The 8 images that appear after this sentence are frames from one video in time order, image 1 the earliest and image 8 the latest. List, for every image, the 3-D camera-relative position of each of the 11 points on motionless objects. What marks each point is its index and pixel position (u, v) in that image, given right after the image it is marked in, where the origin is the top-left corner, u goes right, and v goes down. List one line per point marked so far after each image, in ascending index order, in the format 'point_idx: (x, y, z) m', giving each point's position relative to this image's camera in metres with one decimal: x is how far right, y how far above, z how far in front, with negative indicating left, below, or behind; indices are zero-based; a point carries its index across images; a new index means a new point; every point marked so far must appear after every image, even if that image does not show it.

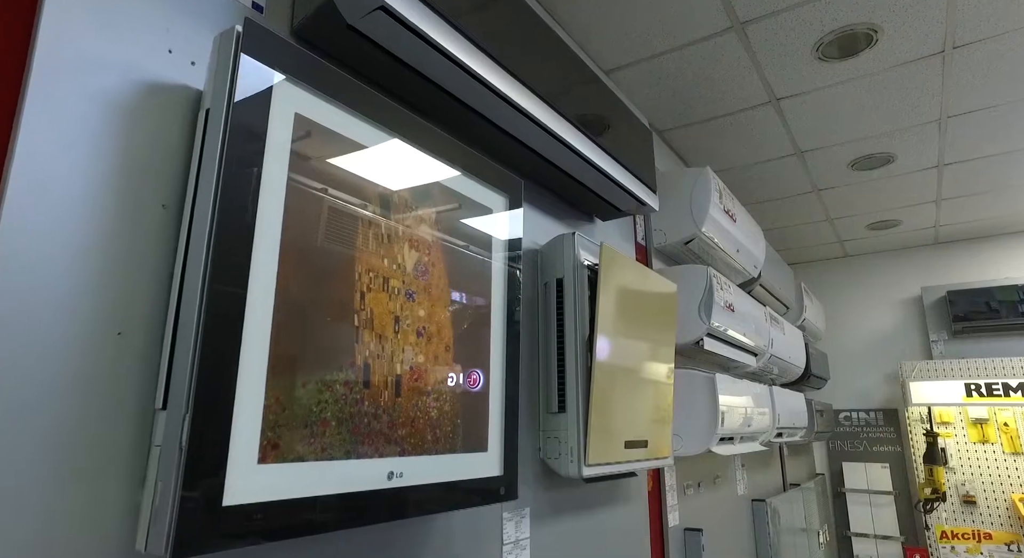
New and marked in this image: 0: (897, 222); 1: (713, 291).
0: (+2.7, +0.4, +4.5) m
1: (+0.8, -0.1, +2.3) m
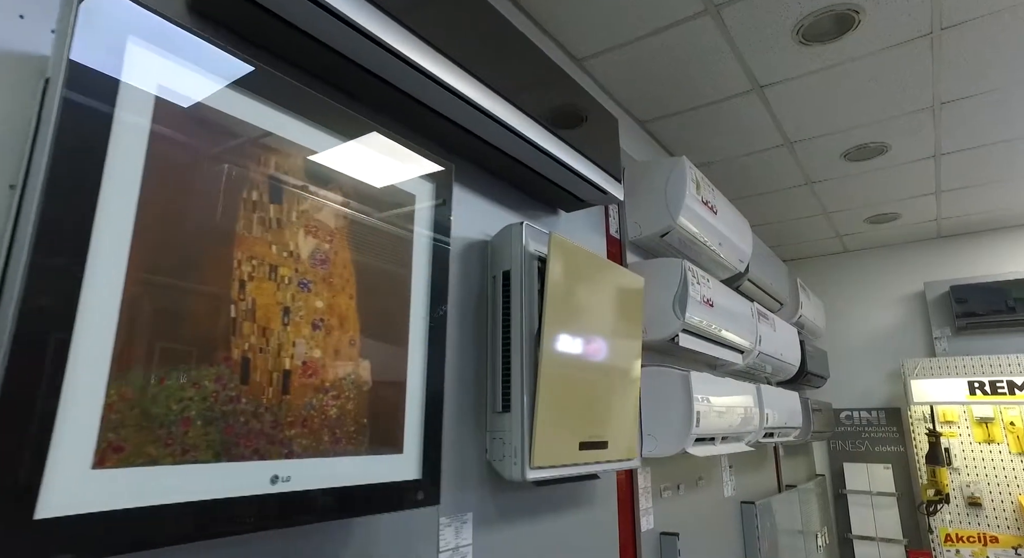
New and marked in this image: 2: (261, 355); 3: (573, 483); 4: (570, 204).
0: (+2.7, +0.4, +4.4) m
1: (+0.6, 0.0, +2.3) m
2: (-0.3, -0.1, +0.9) m
3: (+0.2, -0.6, +1.8) m
4: (+0.2, +0.2, +2.0) m
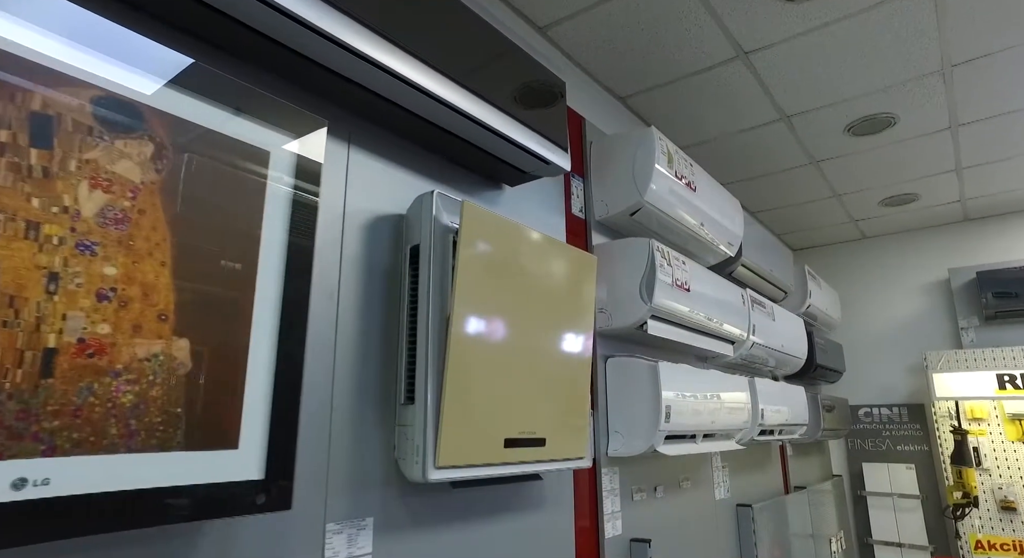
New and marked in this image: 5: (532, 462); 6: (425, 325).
0: (+2.6, +0.5, +4.1) m
1: (+0.5, 0.0, +2.1) m
2: (-0.6, -0.1, +0.7) m
3: (0.0, -0.5, +1.6) m
4: (0.0, +0.3, +1.8) m
5: (0.0, -0.4, +1.5) m
6: (-0.2, -0.1, +1.3) m
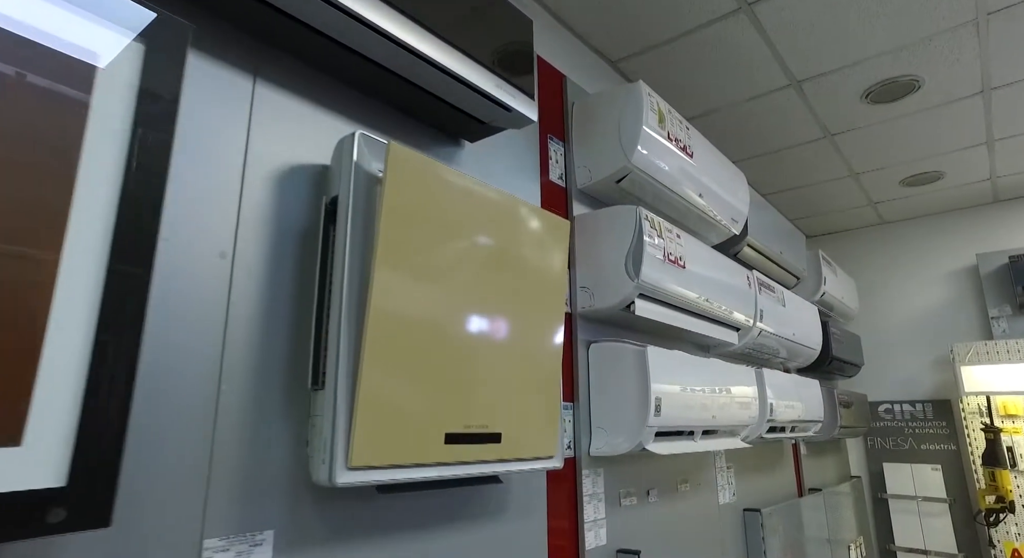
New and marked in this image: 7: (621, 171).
0: (+2.5, +0.6, +3.7) m
1: (+0.4, +0.1, +1.8) m
2: (-0.7, 0.0, +0.5) m
3: (-0.1, -0.4, +1.4) m
4: (-0.1, +0.4, +1.6) m
5: (-0.1, -0.4, +1.2) m
6: (-0.3, 0.0, +1.1) m
7: (+0.3, +0.3, +1.9) m
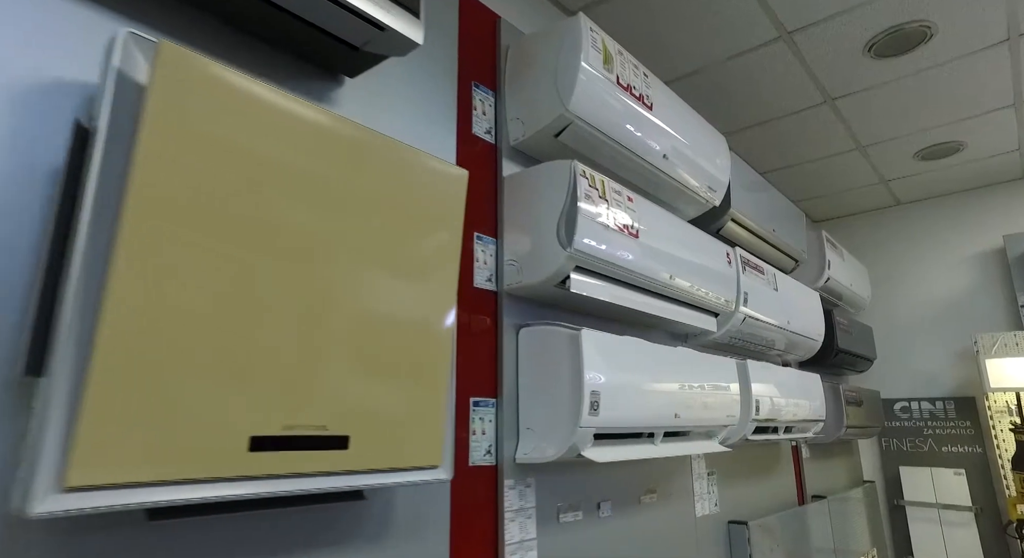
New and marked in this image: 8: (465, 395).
0: (+2.4, +0.7, +3.3) m
1: (+0.2, +0.2, +1.5) m
2: (-1.0, +0.1, +0.2) m
3: (-0.3, -0.4, +1.1) m
4: (-0.3, +0.4, +1.3) m
5: (-0.3, -0.3, +0.9) m
6: (-0.5, 0.0, +0.8) m
7: (+0.1, +0.4, +1.6) m
8: (-0.1, -0.3, +1.4) m
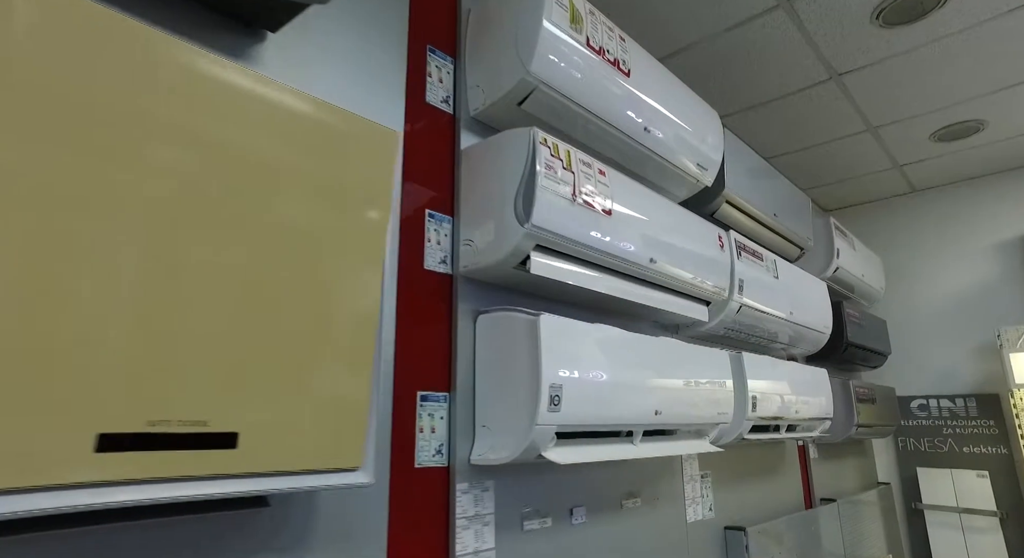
0: (+2.3, +0.8, +3.1) m
1: (+0.1, +0.2, +1.3) m
2: (-1.1, +0.1, +0.1) m
3: (-0.4, -0.3, +0.9) m
4: (-0.4, +0.5, +1.1) m
5: (-0.4, -0.3, +0.8) m
6: (-0.7, +0.1, +0.6) m
7: (0.0, +0.4, +1.4) m
8: (-0.2, -0.2, +1.3) m
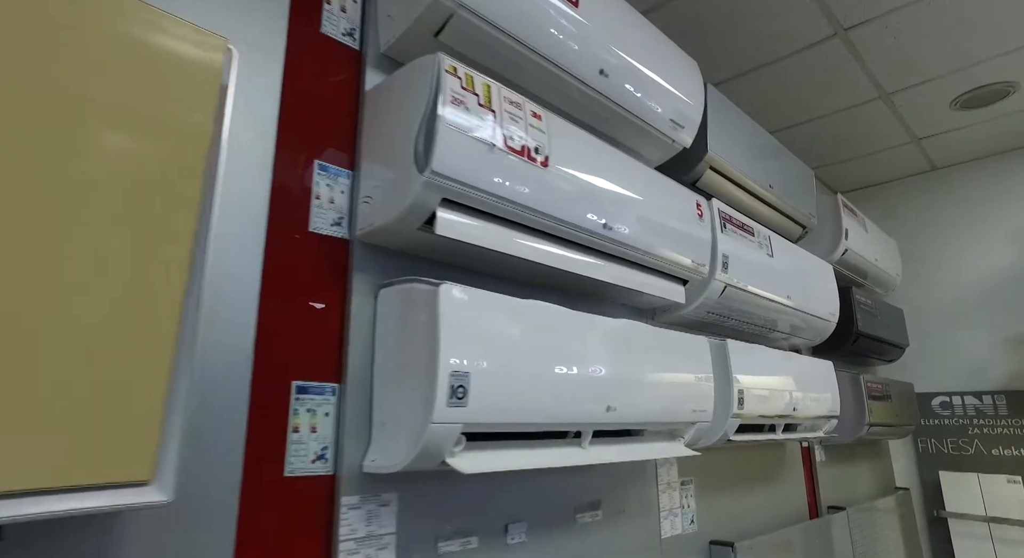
0: (+2.2, +0.9, +2.8) m
1: (-0.1, +0.3, +1.0) m
2: (-1.3, +0.2, -0.2) m
3: (-0.6, -0.3, +0.7) m
4: (-0.6, +0.5, +0.9) m
5: (-0.6, -0.2, +0.5) m
6: (-0.8, +0.1, +0.4) m
7: (-0.2, +0.5, +1.2) m
8: (-0.4, -0.2, +1.0) m
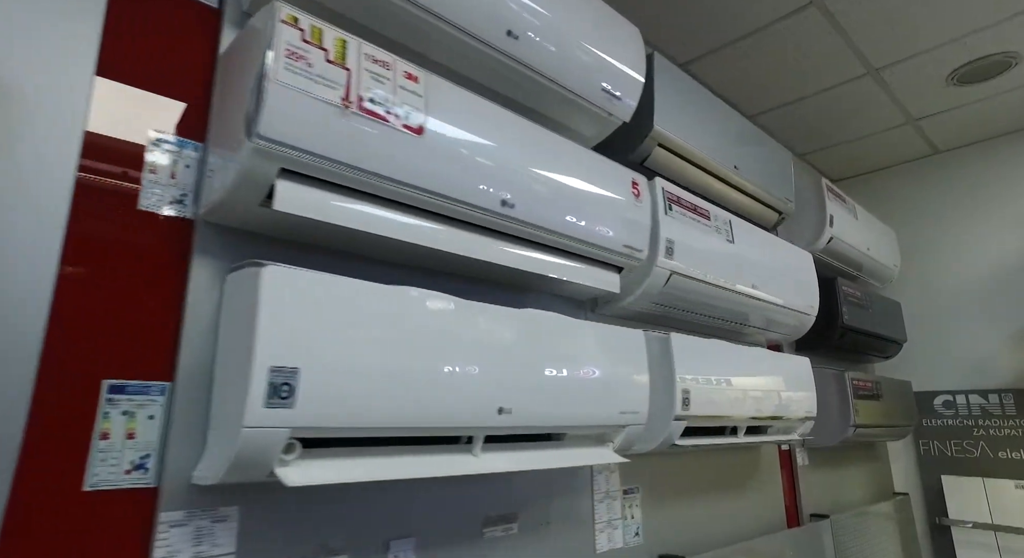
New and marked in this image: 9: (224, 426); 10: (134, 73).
0: (+2.0, +0.9, +2.6) m
1: (-0.3, +0.3, +0.9) m
2: (-1.6, +0.2, -0.3) m
3: (-0.9, -0.3, +0.5) m
4: (-0.8, +0.6, +0.7) m
5: (-0.8, -0.2, +0.4) m
6: (-1.1, +0.2, +0.3) m
7: (-0.4, +0.5, +1.0) m
8: (-0.6, -0.1, +0.9) m
9: (-0.4, -0.2, +0.9) m
10: (-0.6, +0.3, +1.0) m
